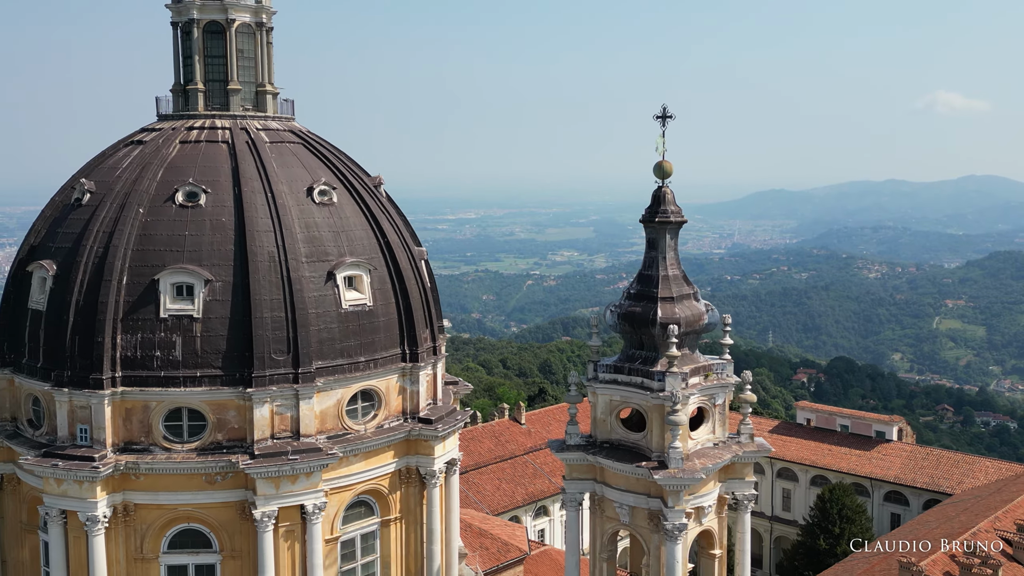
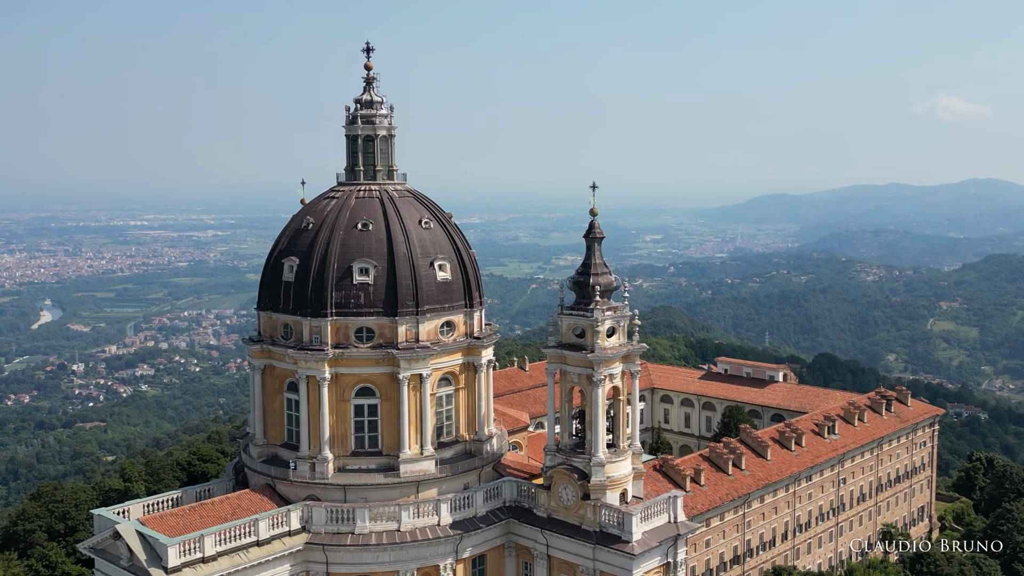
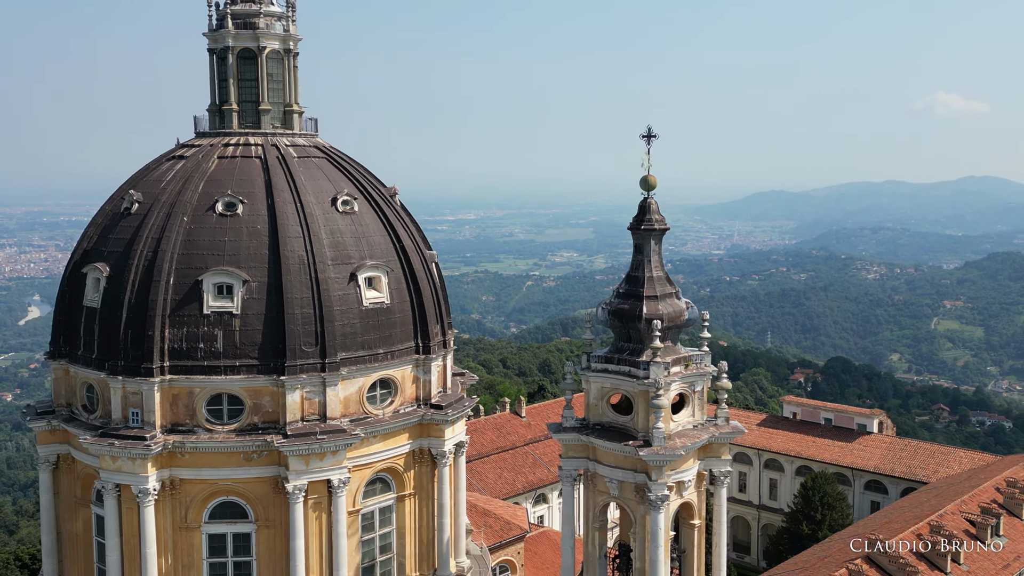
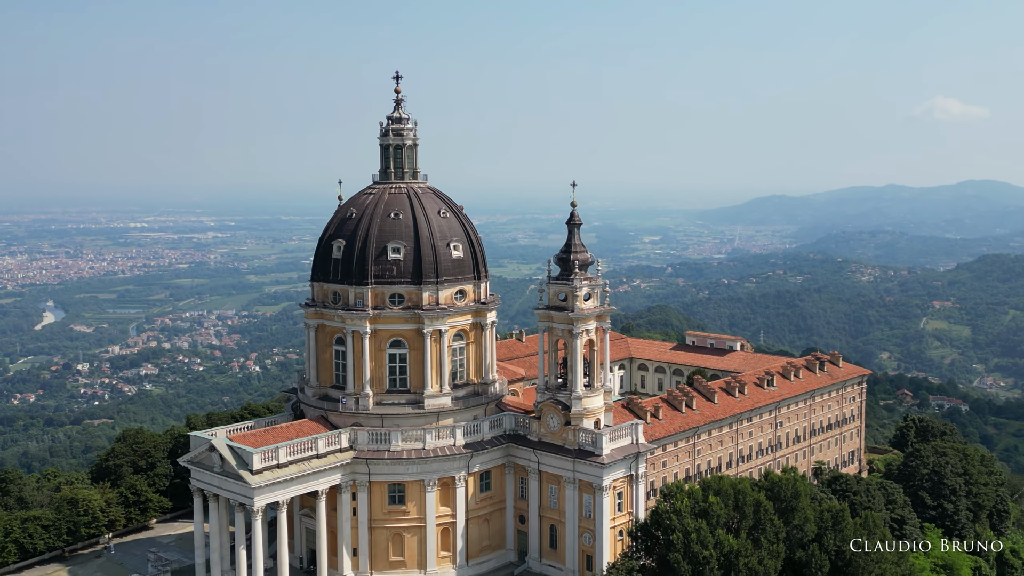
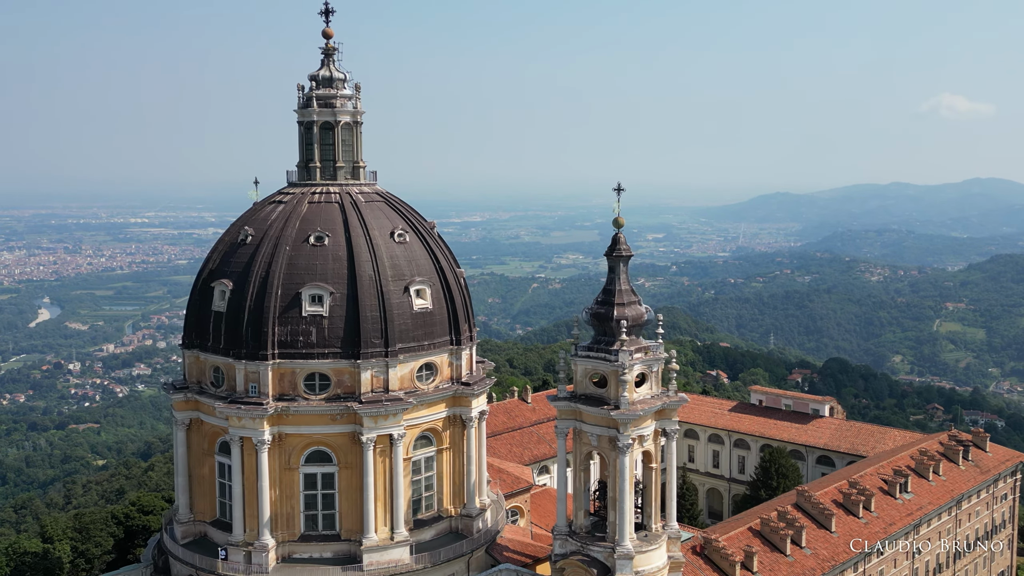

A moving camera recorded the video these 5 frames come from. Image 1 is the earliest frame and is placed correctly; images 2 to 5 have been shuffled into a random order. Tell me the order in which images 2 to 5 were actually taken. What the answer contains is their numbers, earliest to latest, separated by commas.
3, 5, 2, 4
